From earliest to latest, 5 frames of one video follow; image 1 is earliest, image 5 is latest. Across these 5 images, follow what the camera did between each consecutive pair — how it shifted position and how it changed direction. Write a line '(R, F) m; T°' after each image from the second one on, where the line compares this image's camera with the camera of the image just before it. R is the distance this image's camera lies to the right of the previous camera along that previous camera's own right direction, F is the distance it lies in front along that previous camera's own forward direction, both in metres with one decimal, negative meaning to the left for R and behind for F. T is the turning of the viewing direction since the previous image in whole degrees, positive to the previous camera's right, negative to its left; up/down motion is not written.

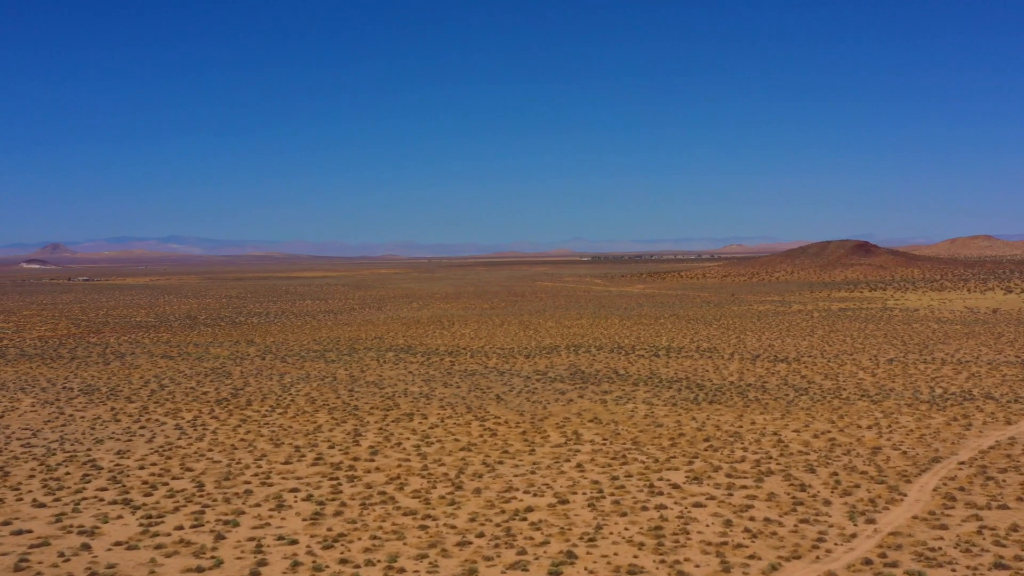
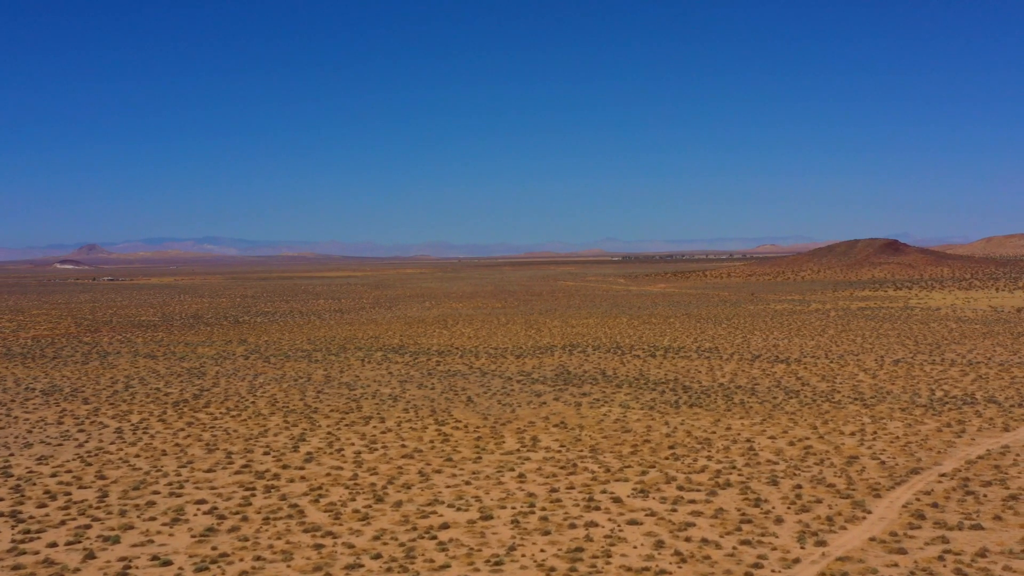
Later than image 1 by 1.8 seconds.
(+1.1, +0.9) m; -2°
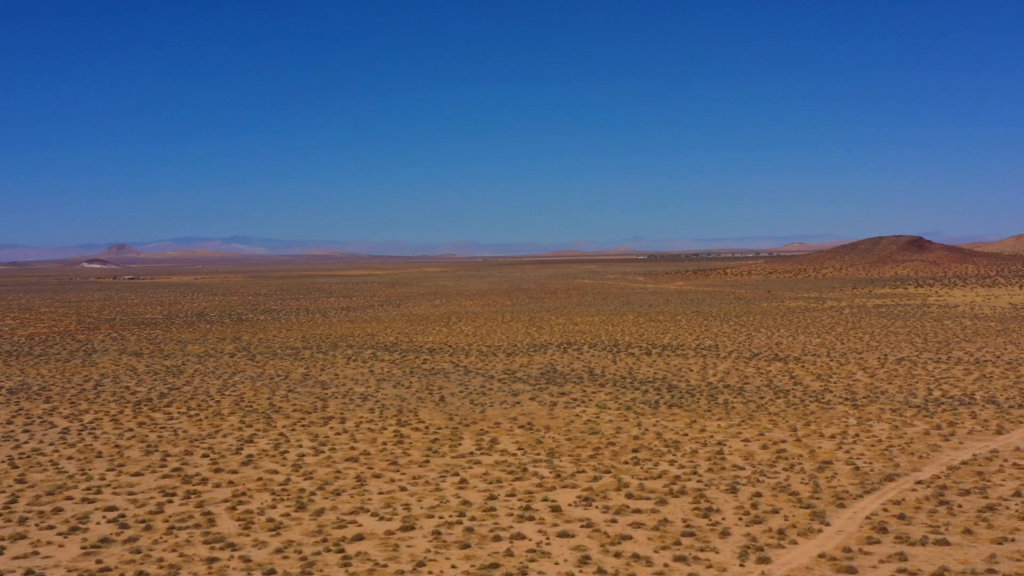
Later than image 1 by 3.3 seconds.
(+1.0, +0.7) m; -1°
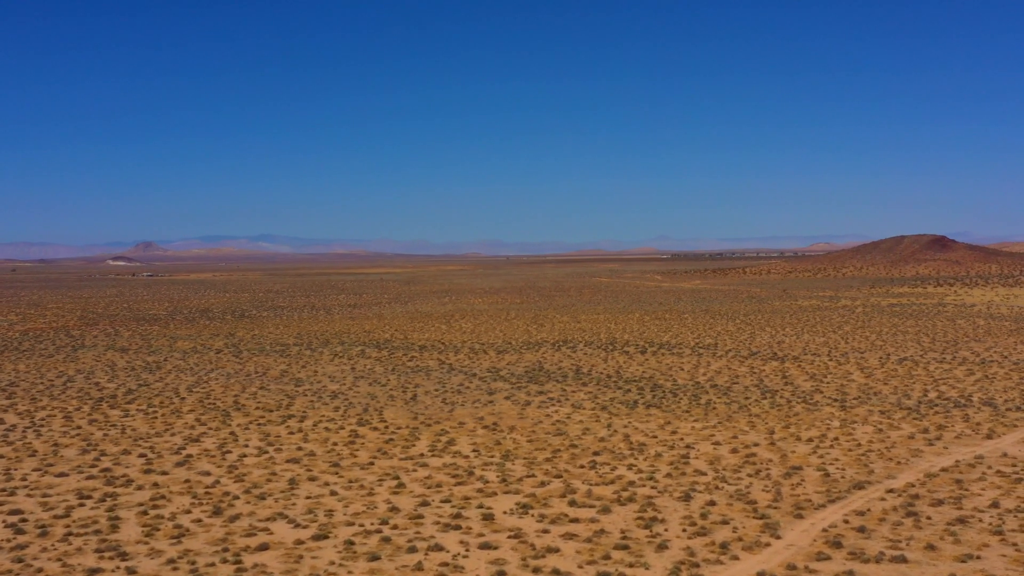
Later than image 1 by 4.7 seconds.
(+0.9, +0.6) m; -1°
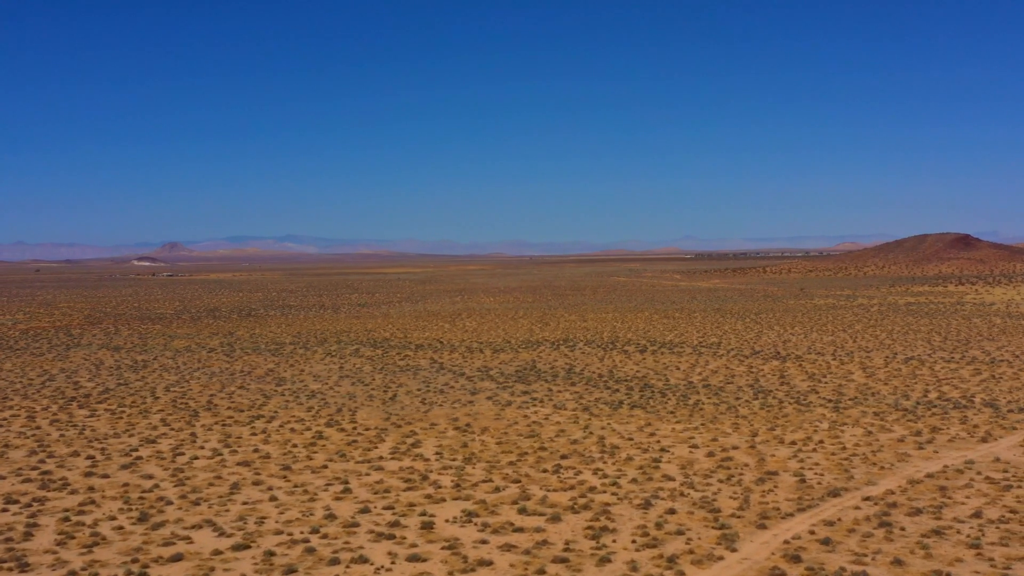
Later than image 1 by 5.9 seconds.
(+0.7, +0.5) m; -1°
